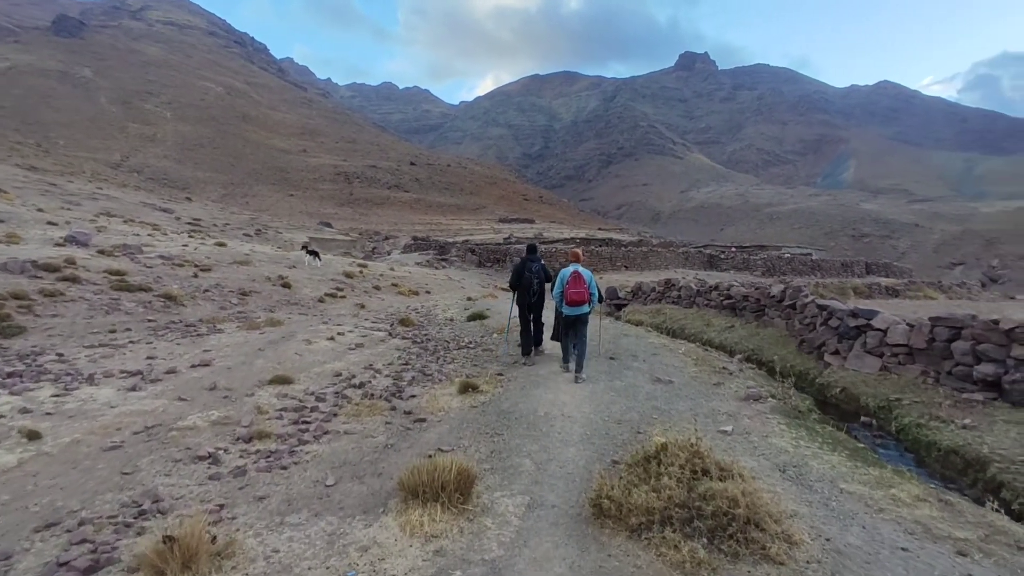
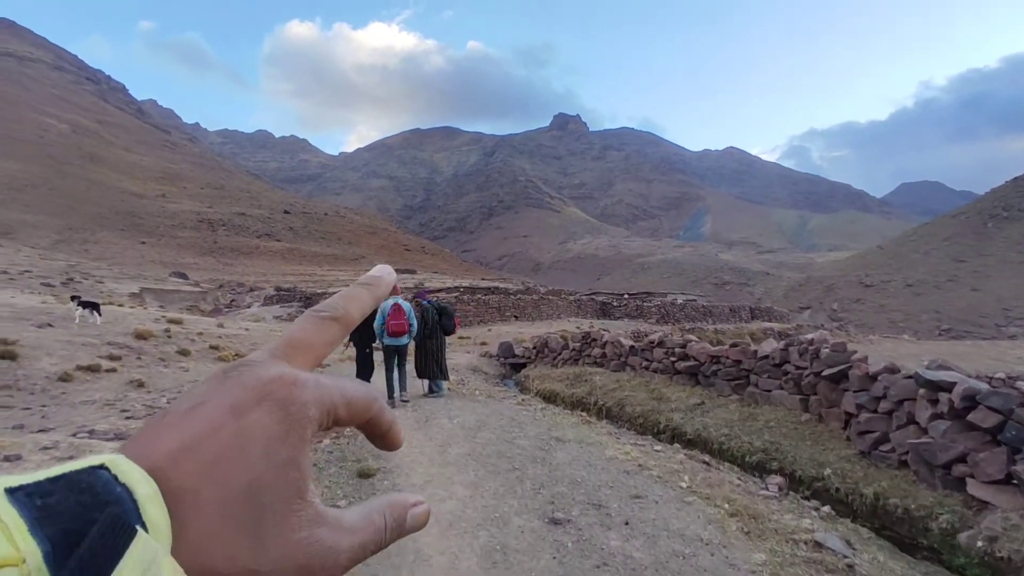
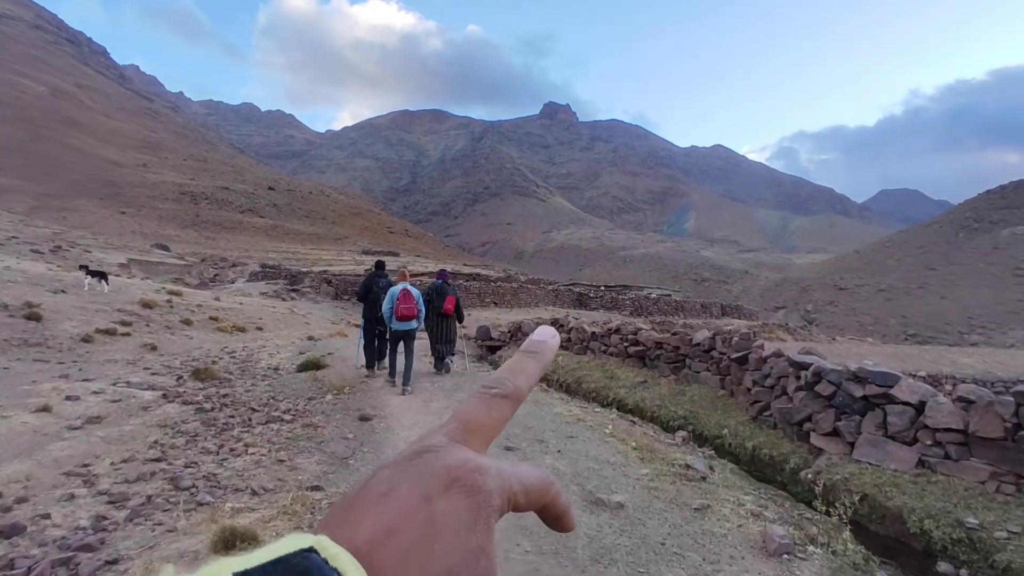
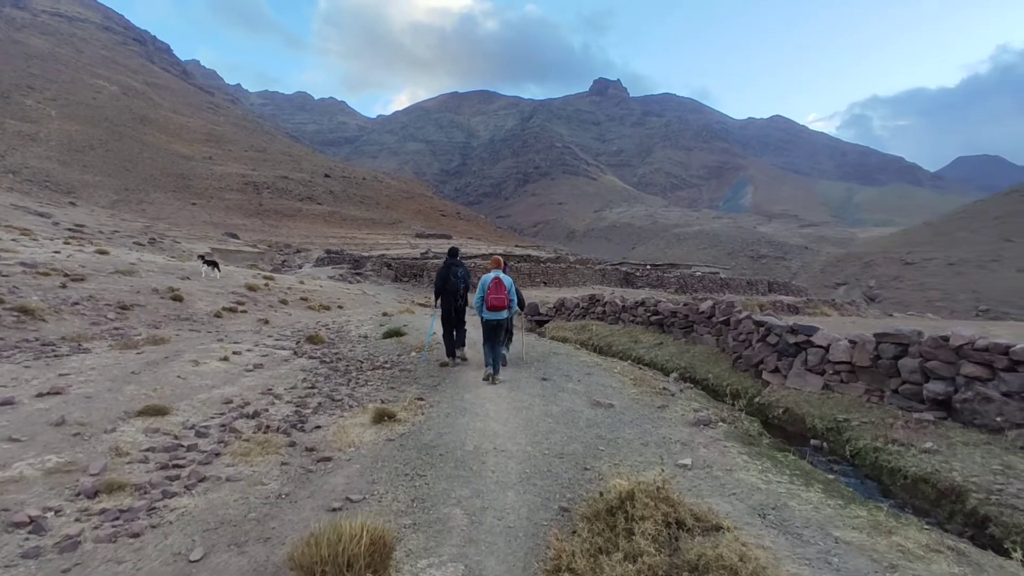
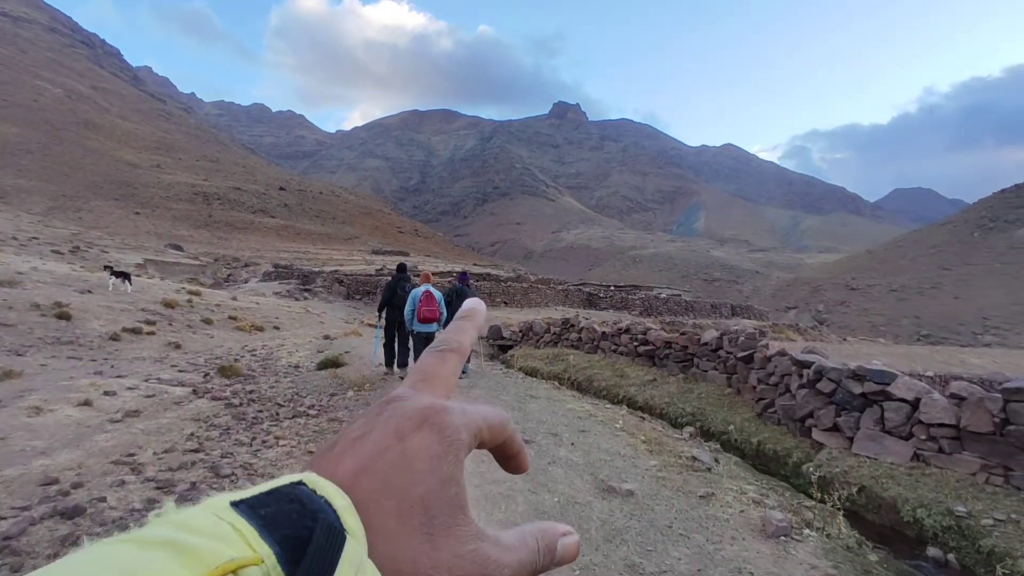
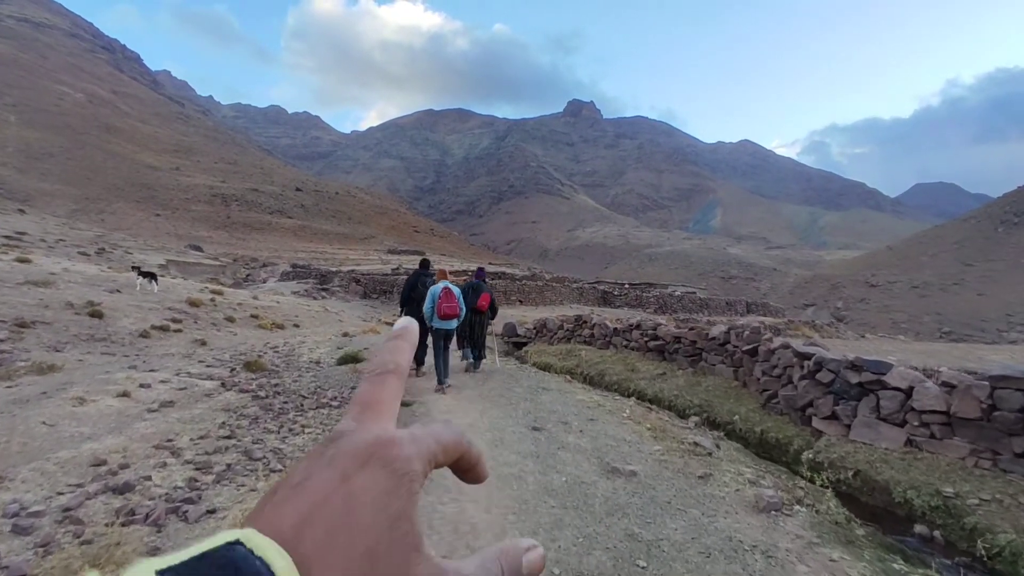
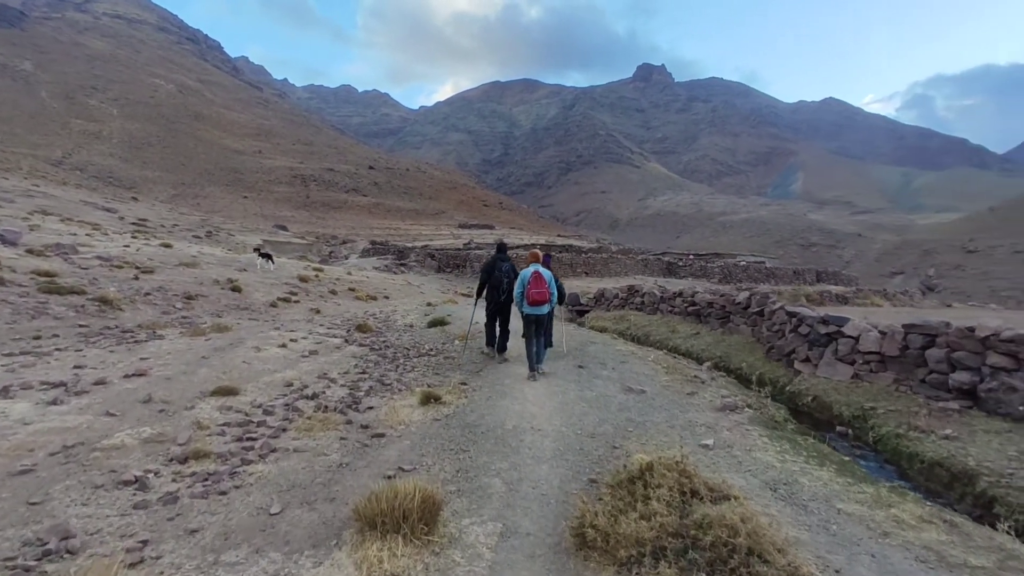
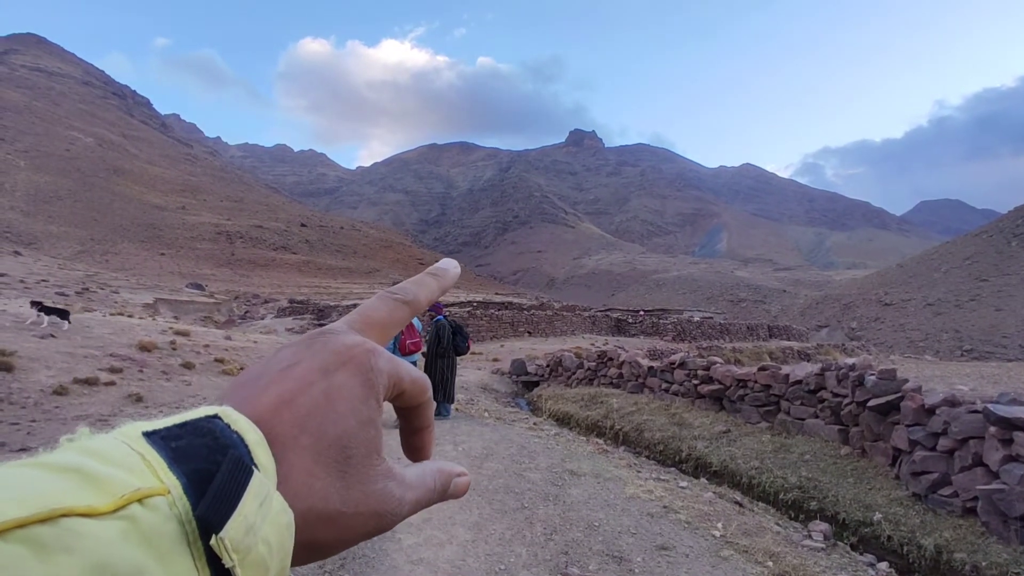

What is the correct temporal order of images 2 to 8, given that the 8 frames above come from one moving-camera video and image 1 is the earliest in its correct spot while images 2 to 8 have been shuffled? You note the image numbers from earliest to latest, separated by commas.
7, 4, 6, 5, 3, 2, 8
